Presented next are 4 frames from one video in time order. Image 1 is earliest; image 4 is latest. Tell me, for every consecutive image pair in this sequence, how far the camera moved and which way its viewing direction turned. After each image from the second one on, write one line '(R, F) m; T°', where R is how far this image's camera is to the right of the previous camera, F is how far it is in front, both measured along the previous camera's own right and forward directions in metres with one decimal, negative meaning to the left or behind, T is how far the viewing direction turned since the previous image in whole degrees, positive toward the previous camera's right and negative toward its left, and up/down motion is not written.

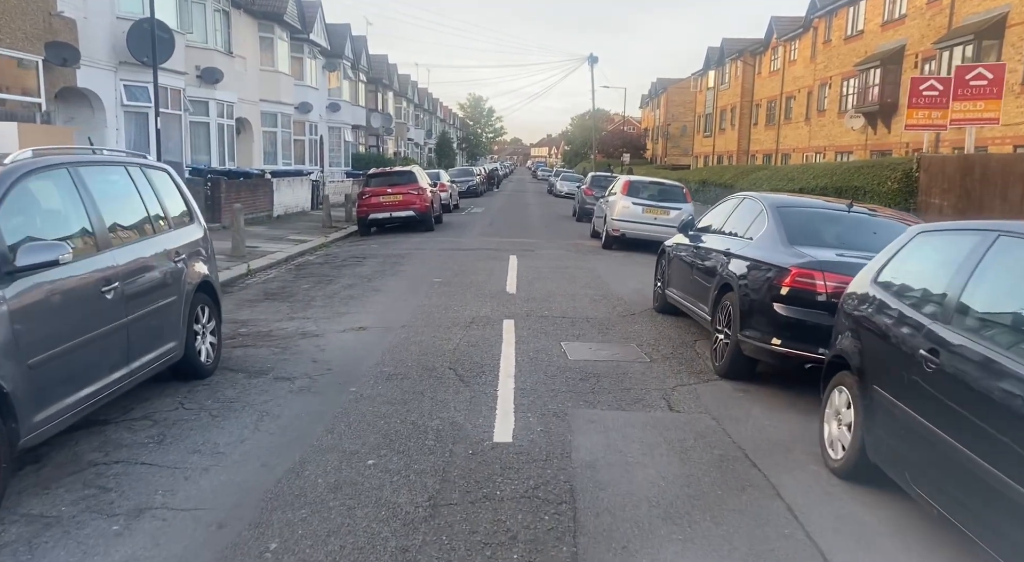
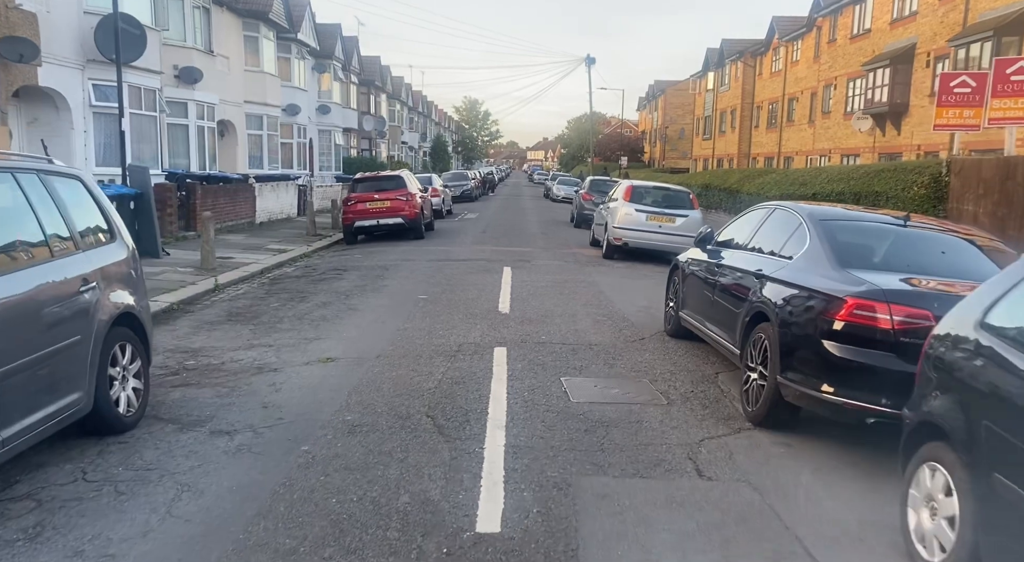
(0.0, +1.1) m; 0°
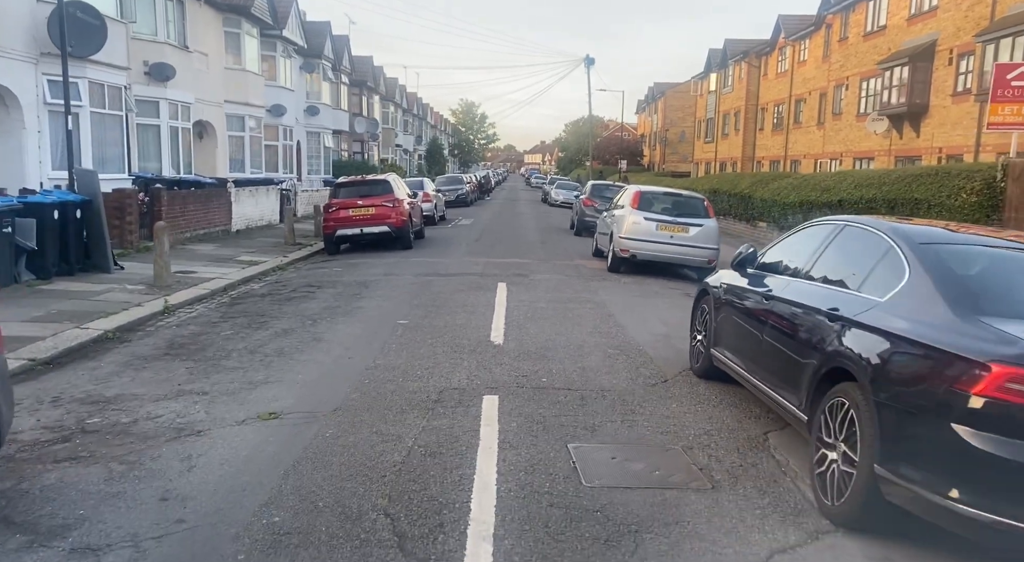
(0.0, +1.5) m; 0°
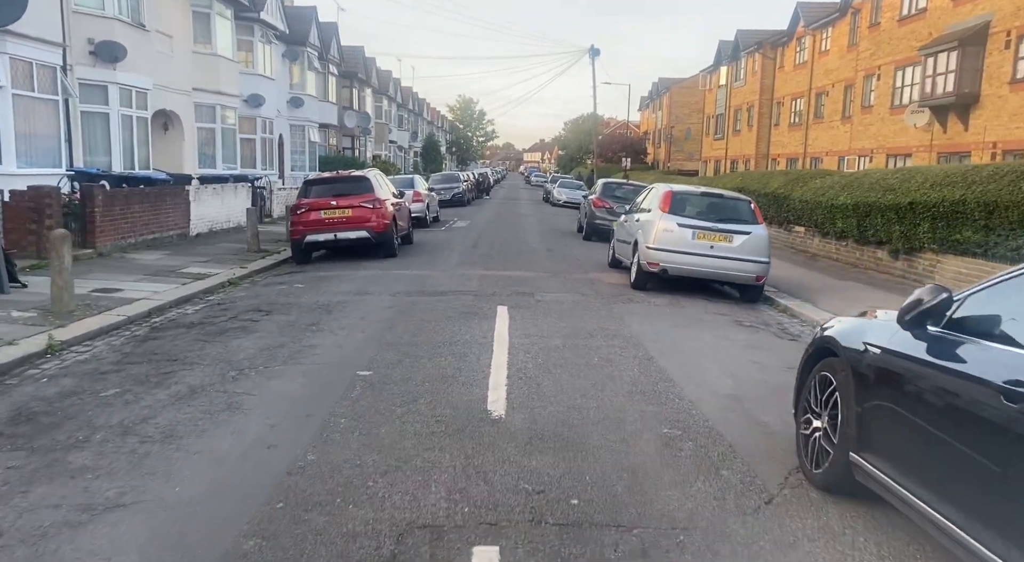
(-0.1, +2.6) m; 0°
